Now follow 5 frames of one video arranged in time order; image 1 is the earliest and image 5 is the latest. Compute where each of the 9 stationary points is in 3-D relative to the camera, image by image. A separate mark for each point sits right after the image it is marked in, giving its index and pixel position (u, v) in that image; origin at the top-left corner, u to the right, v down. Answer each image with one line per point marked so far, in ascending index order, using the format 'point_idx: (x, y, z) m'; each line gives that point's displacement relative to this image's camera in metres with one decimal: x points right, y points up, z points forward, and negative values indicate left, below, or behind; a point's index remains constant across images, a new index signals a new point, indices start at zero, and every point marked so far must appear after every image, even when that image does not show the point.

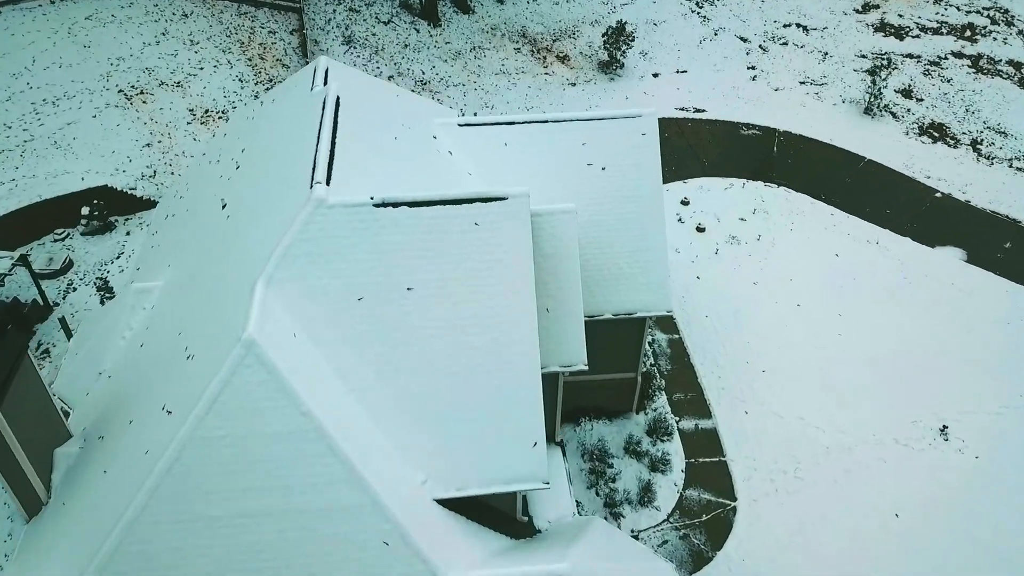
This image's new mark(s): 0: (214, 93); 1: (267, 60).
0: (-6.8, +4.4, +18.0) m
1: (-5.9, +5.5, +19.1) m
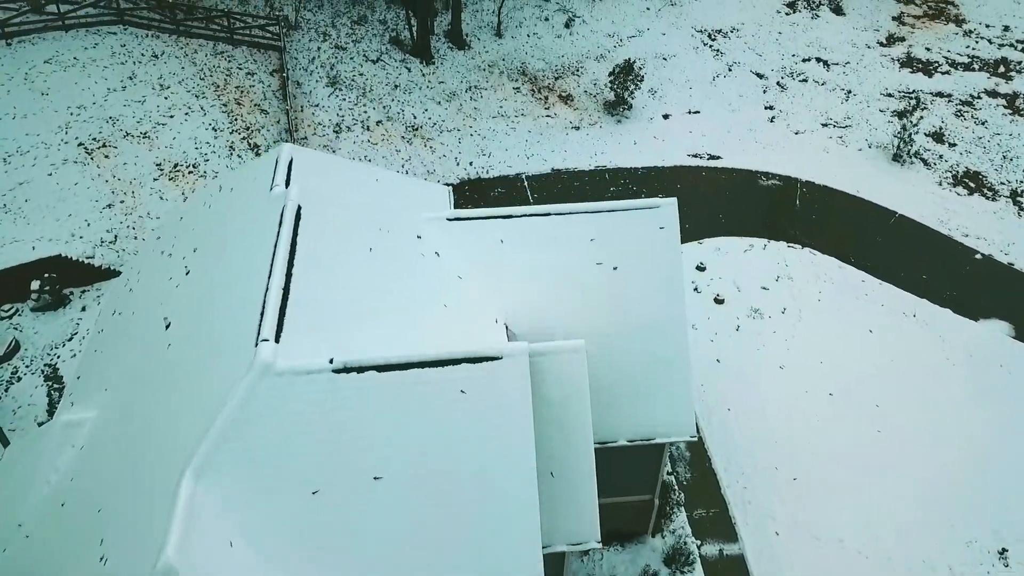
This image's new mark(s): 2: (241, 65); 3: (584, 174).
0: (-6.8, +3.0, +16.5) m
1: (-5.9, +4.0, +17.5) m
2: (-6.3, +5.2, +18.3) m
3: (+1.6, +2.6, +18.1) m
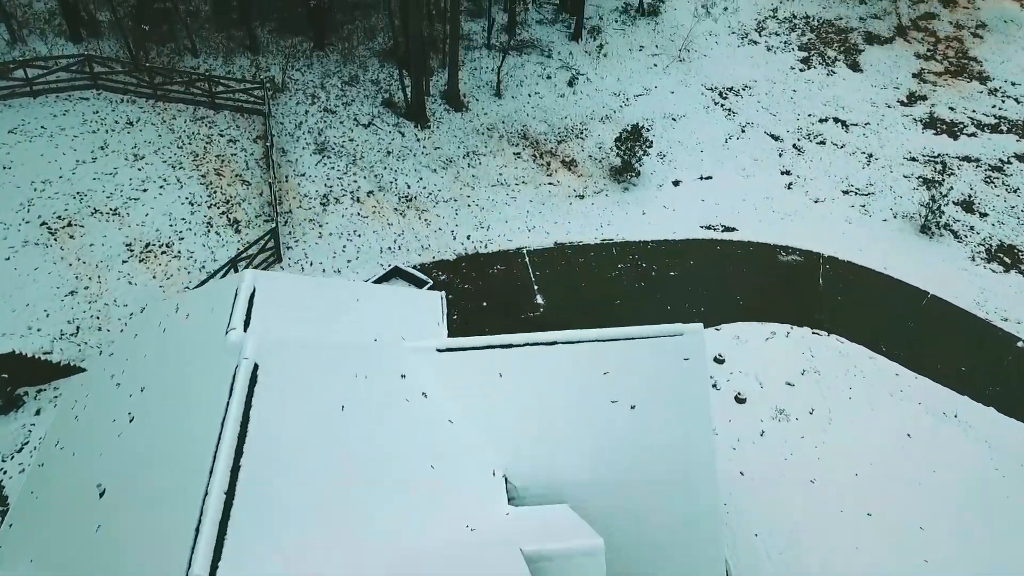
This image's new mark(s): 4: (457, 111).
0: (-6.8, +1.3, +15.2) m
1: (-5.9, +2.3, +16.3) m
2: (-6.3, +3.4, +17.1) m
3: (+1.6, +0.9, +16.8) m
4: (-1.3, +4.3, +19.2) m
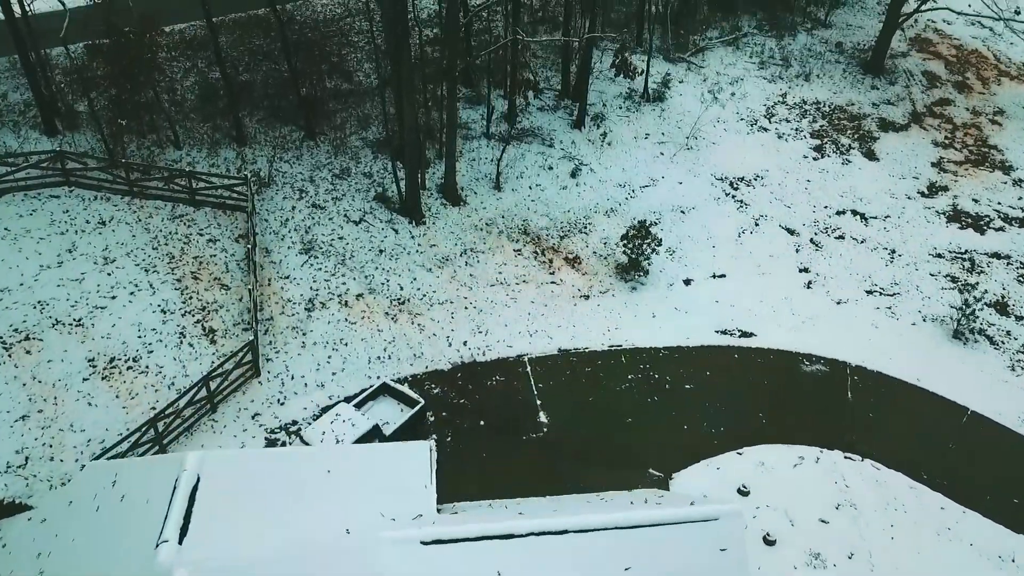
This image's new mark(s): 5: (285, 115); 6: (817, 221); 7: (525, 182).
0: (-6.8, -0.8, +13.9) m
1: (-5.9, +0.1, +15.1) m
2: (-6.2, +1.2, +16.0) m
3: (+1.6, -1.3, +15.5) m
4: (-1.3, +1.9, +18.2) m
5: (-5.5, +4.1, +19.1) m
6: (+7.3, +1.6, +18.9) m
7: (+0.3, +2.6, +19.2) m
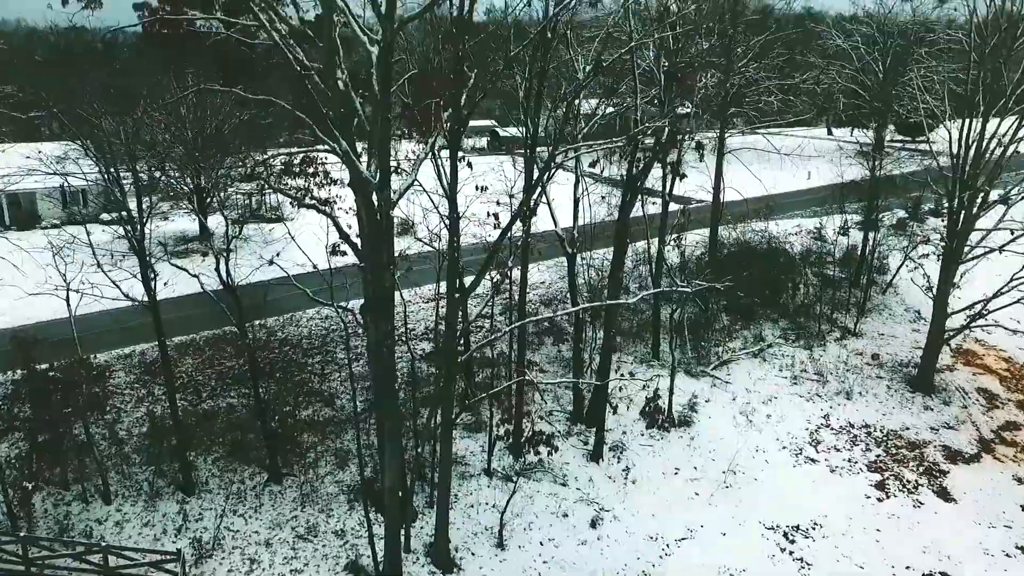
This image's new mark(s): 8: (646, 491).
0: (-6.7, -6.4, +9.5) m
1: (-5.8, -5.9, +10.9) m
2: (-6.1, -5.2, +12.1) m
3: (+1.8, -7.4, +10.8) m
4: (-1.2, -5.2, +14.4) m
5: (-5.3, -3.4, +16.0) m
6: (+7.4, -5.7, +15.1) m
7: (+0.5, -4.9, +15.6) m
8: (+2.9, -4.4, +17.2) m
